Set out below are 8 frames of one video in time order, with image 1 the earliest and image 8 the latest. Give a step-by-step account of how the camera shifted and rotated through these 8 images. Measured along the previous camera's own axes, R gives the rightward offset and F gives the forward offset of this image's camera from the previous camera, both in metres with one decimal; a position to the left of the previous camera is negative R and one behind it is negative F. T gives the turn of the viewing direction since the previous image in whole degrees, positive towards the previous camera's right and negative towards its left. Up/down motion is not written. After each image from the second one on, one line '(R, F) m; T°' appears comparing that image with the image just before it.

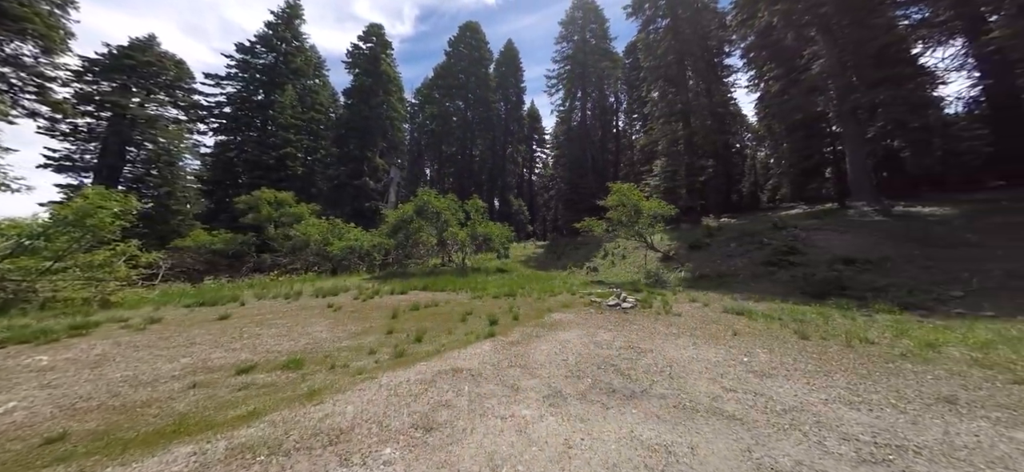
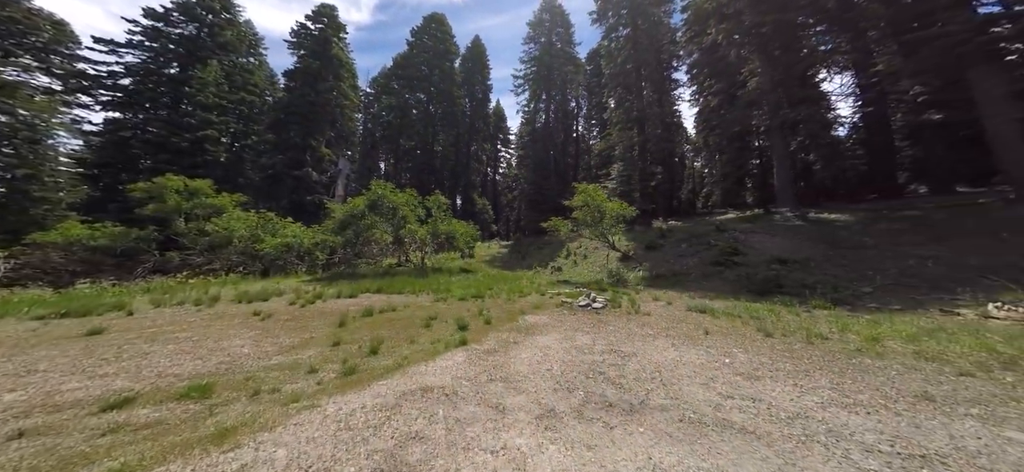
(-0.4, +0.5) m; +9°
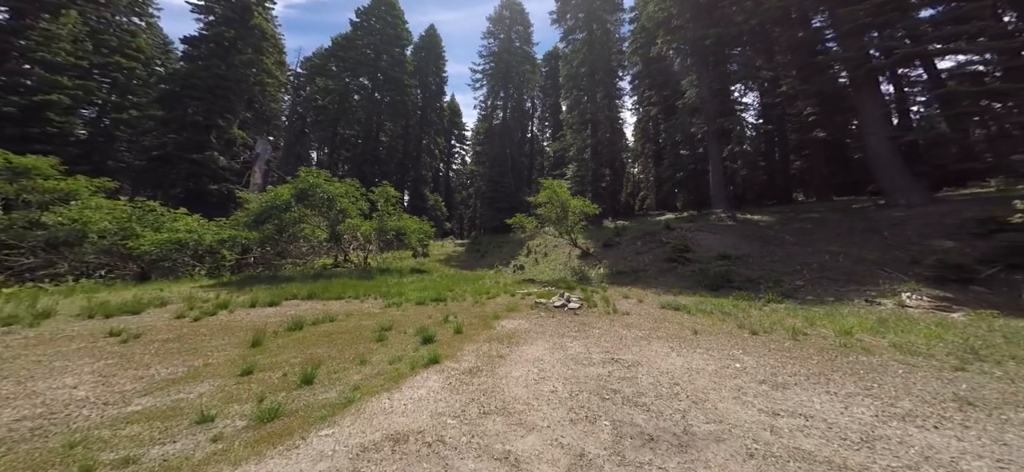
(-0.5, +1.0) m; +10°
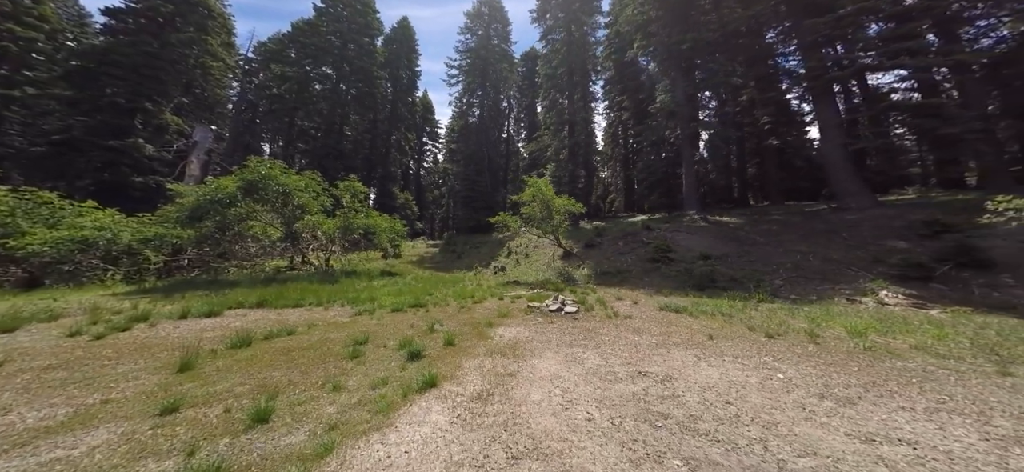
(-0.5, +0.8) m; +6°
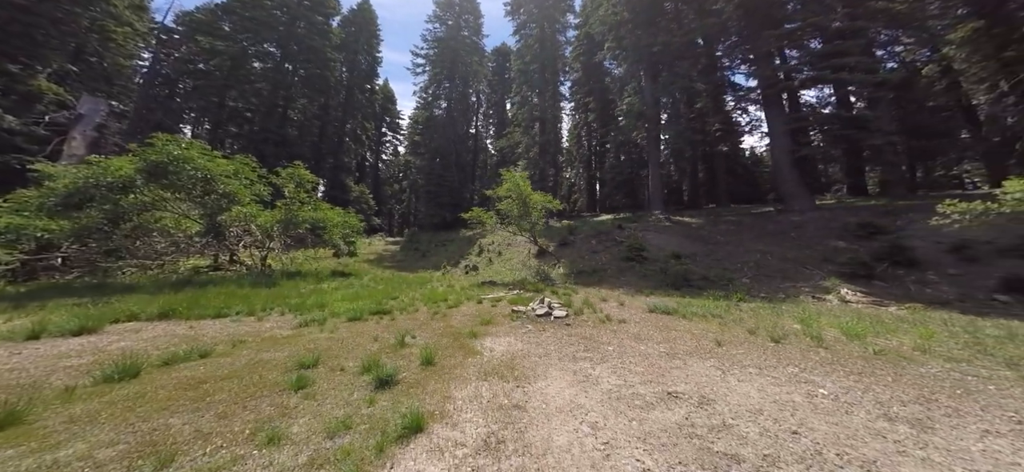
(-0.5, +0.8) m; +8°
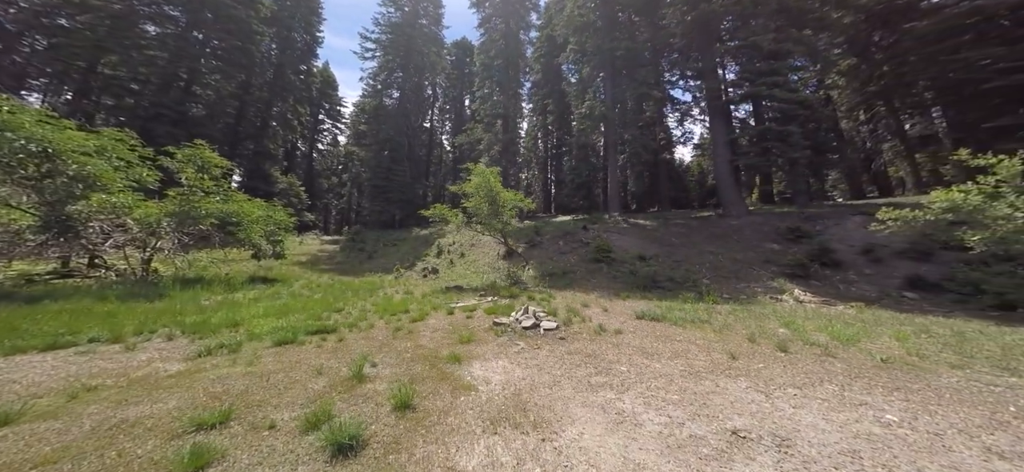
(-0.6, +1.0) m; +10°
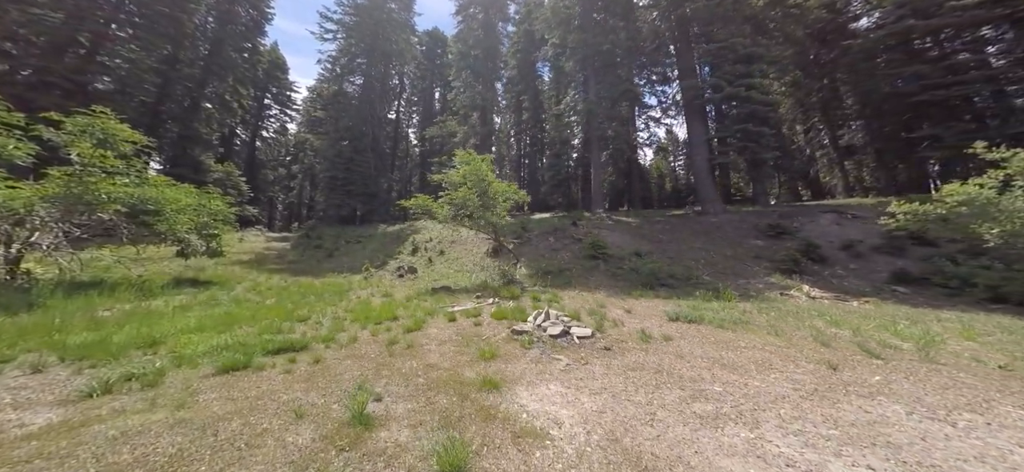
(-1.0, +1.2) m; +7°
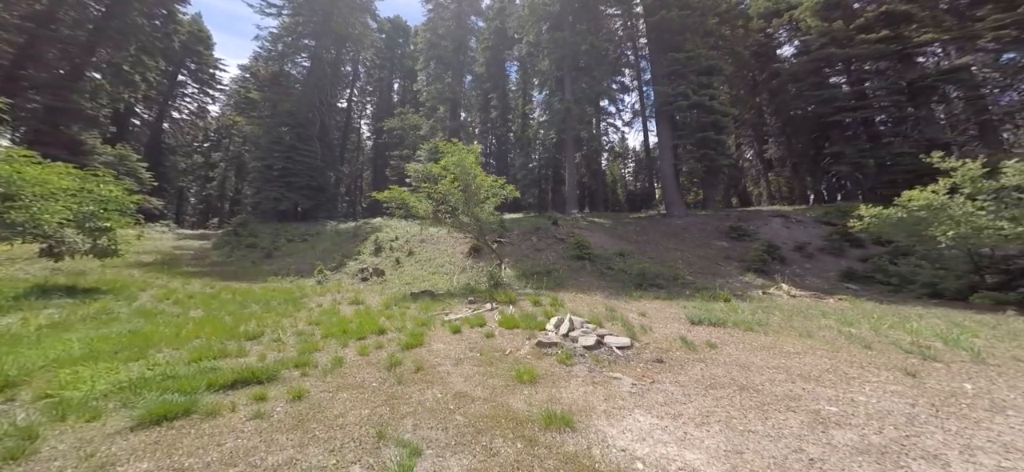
(-1.1, +0.9) m; +9°
